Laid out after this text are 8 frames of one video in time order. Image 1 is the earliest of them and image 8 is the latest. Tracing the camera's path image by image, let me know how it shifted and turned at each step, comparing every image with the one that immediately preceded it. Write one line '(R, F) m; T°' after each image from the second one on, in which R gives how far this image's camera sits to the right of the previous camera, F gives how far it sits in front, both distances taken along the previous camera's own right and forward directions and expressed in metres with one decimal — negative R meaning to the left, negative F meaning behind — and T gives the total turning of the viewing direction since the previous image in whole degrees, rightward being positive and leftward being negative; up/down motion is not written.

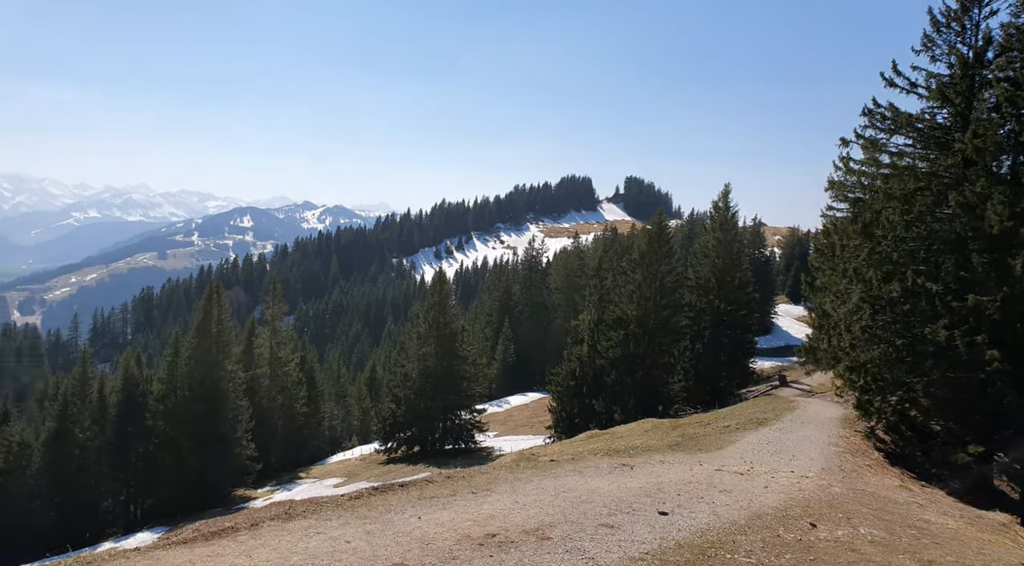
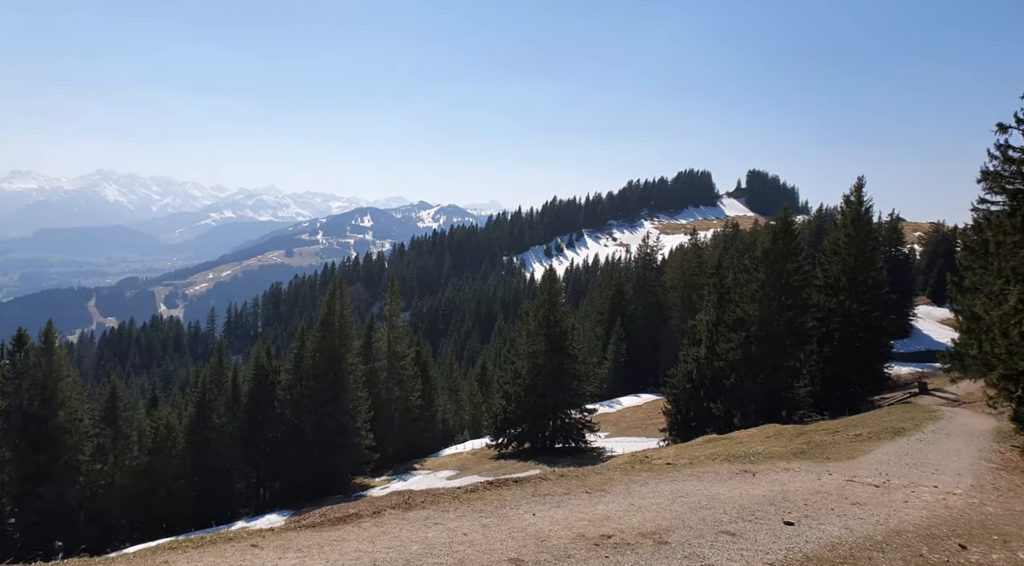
(-0.2, +0.4) m; -8°
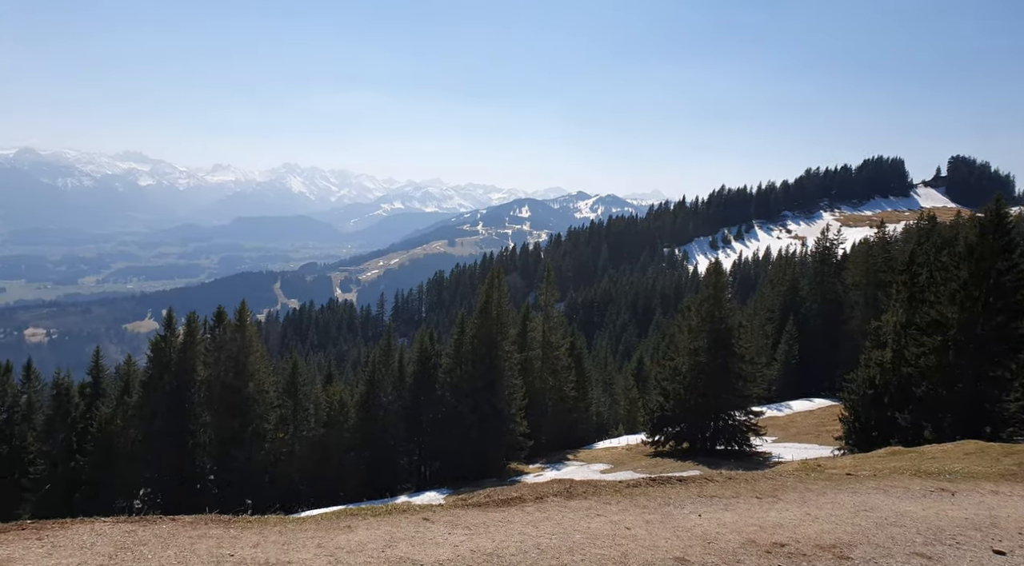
(-0.5, +0.5) m; -11°
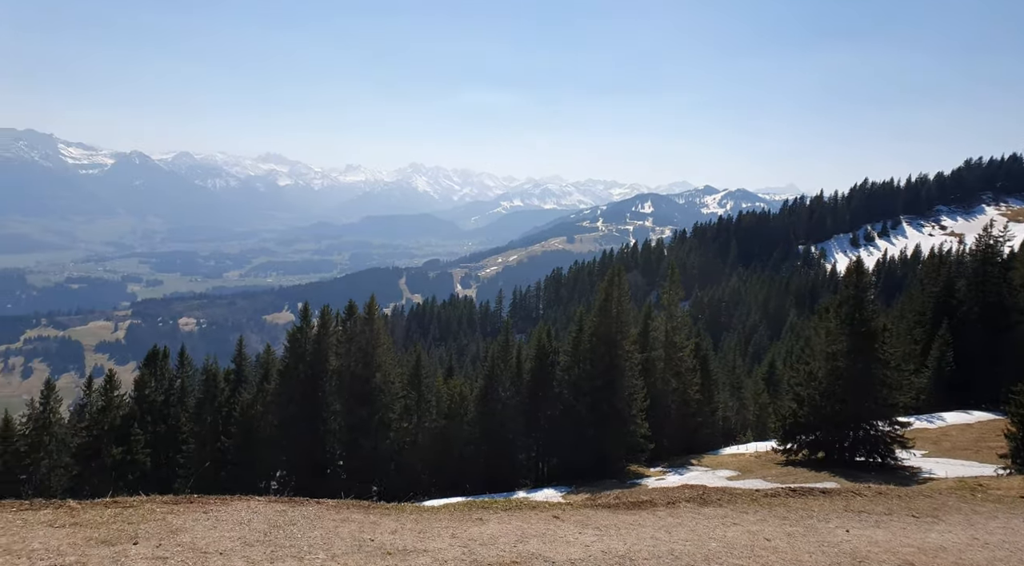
(-0.5, +0.7) m; -9°
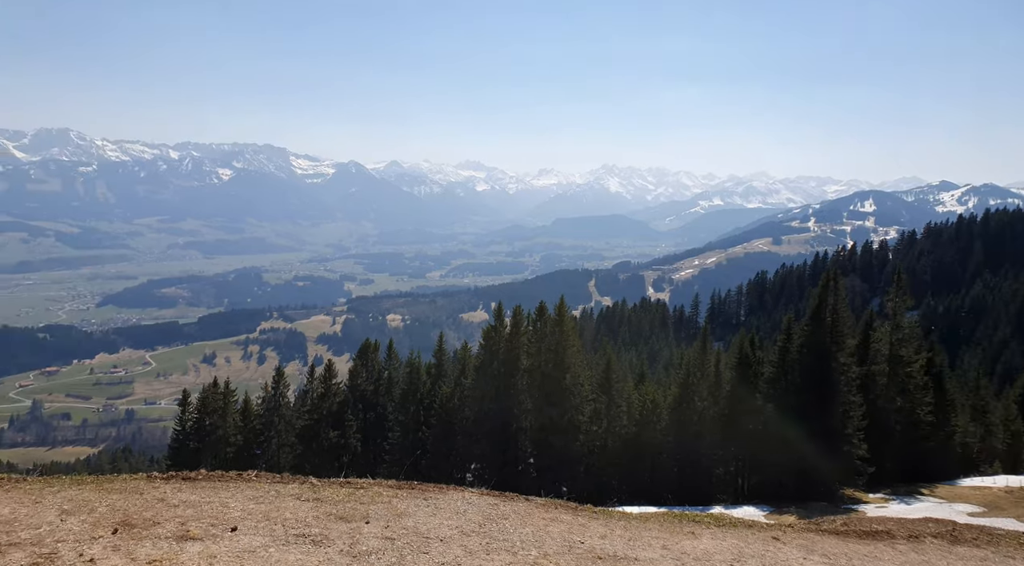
(-1.2, +0.6) m; -14°
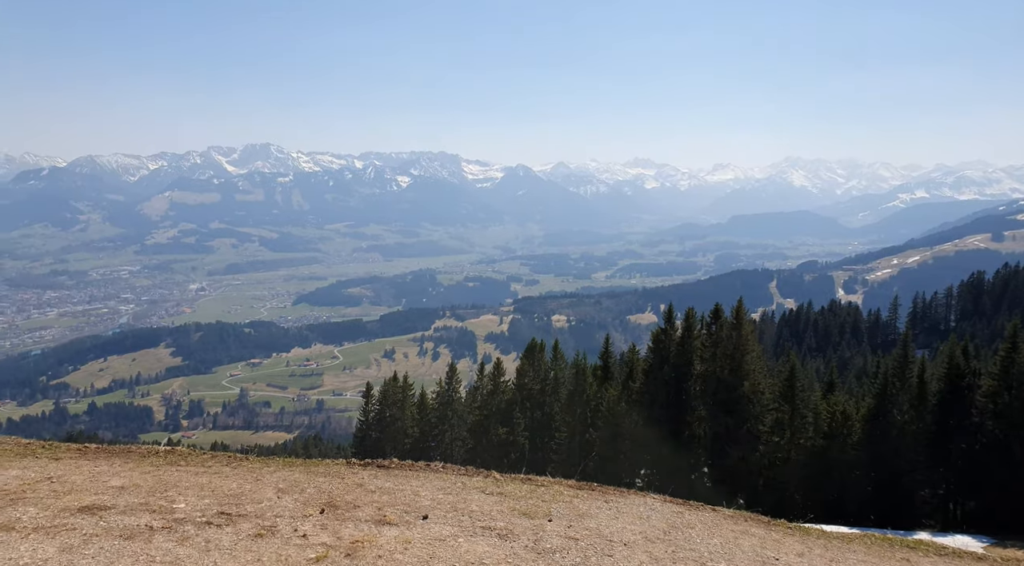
(-0.5, 0.0) m; -12°
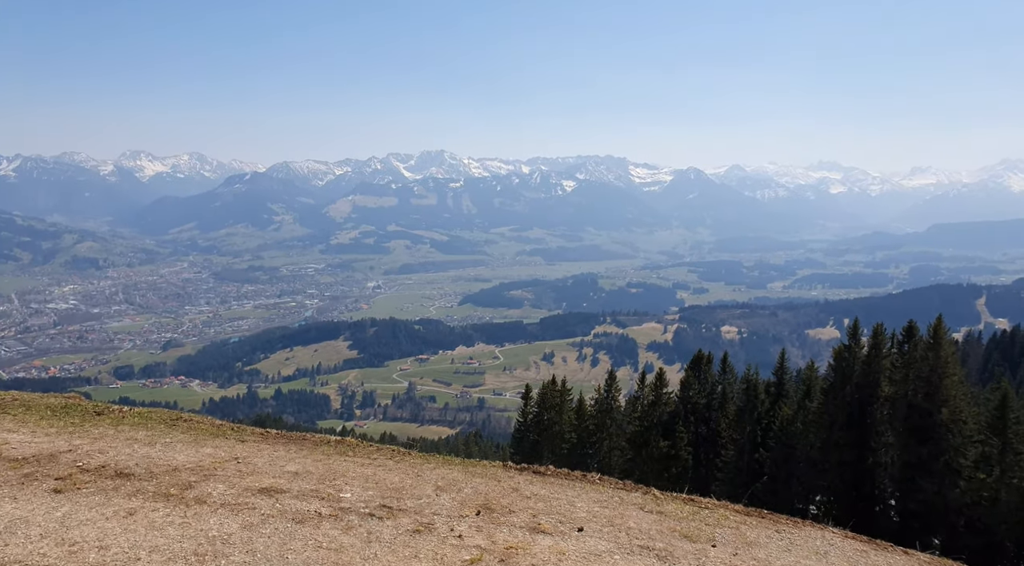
(-0.1, +0.5) m; -11°
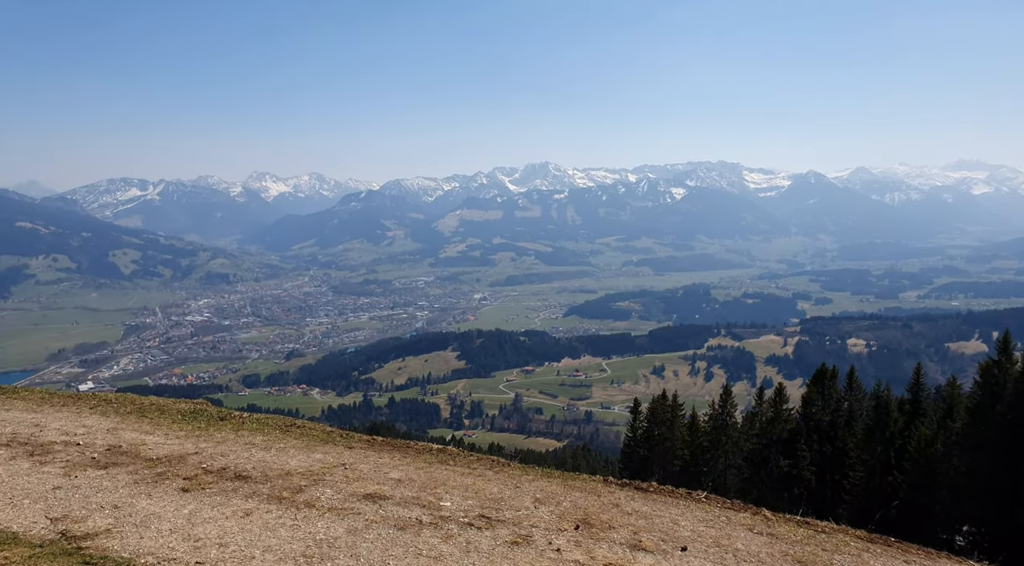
(+0.4, +0.2) m; -8°
